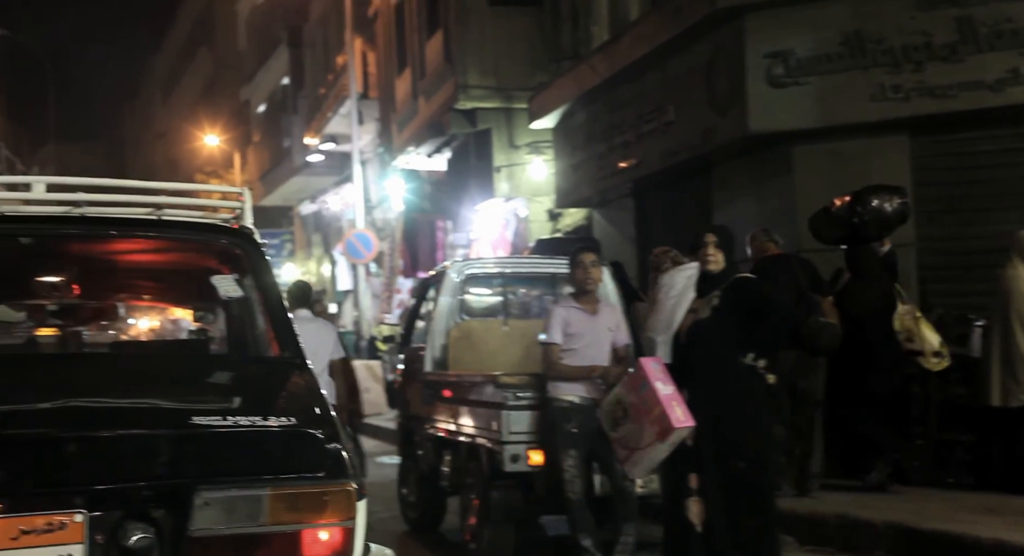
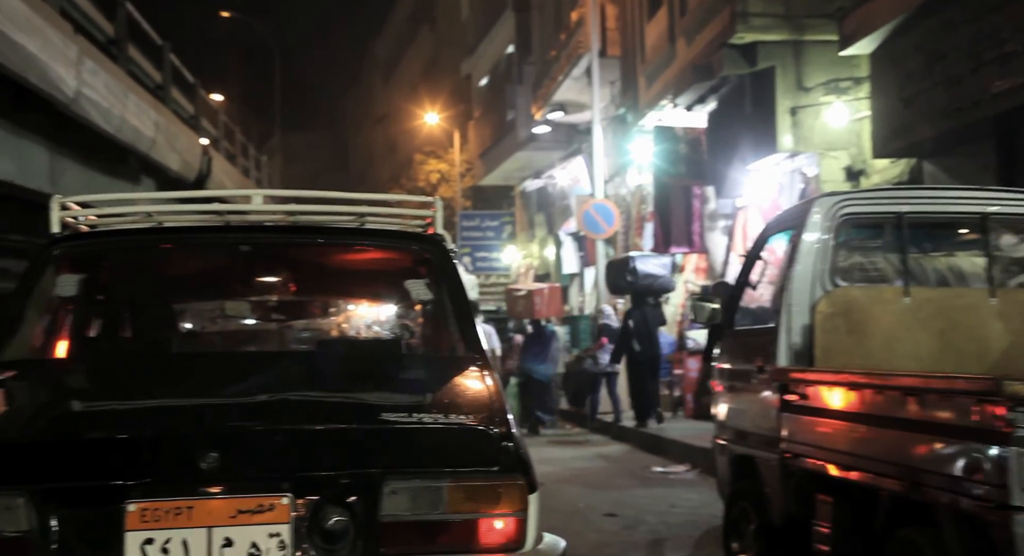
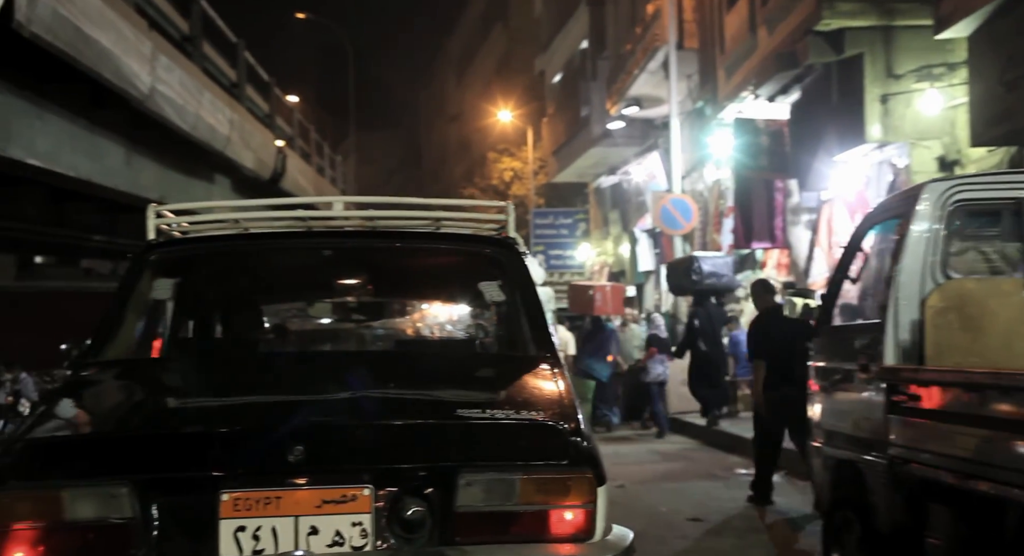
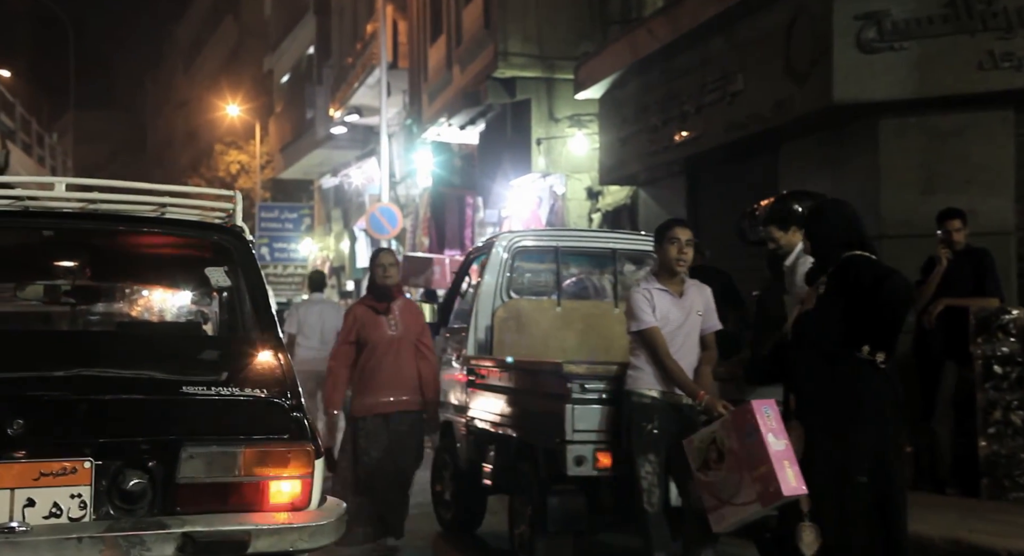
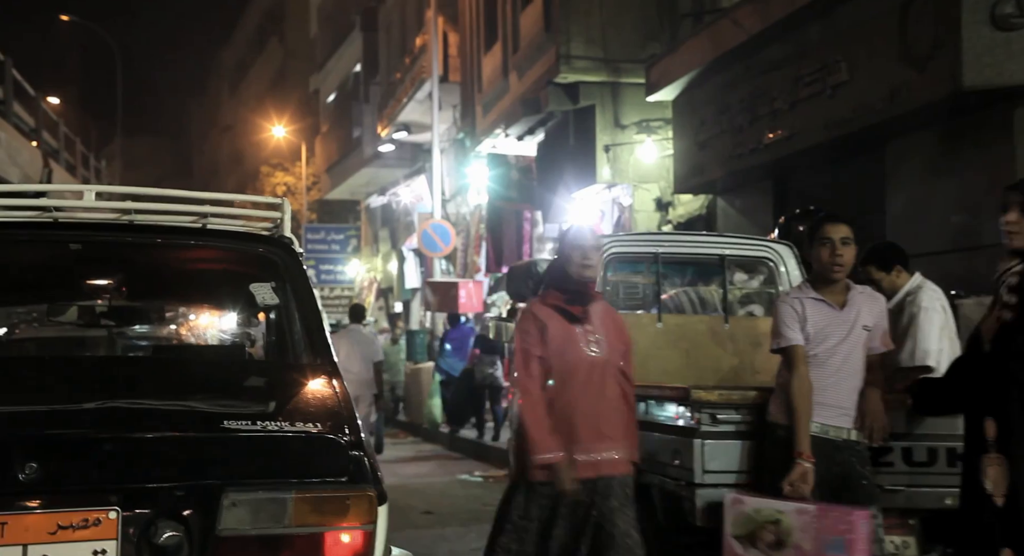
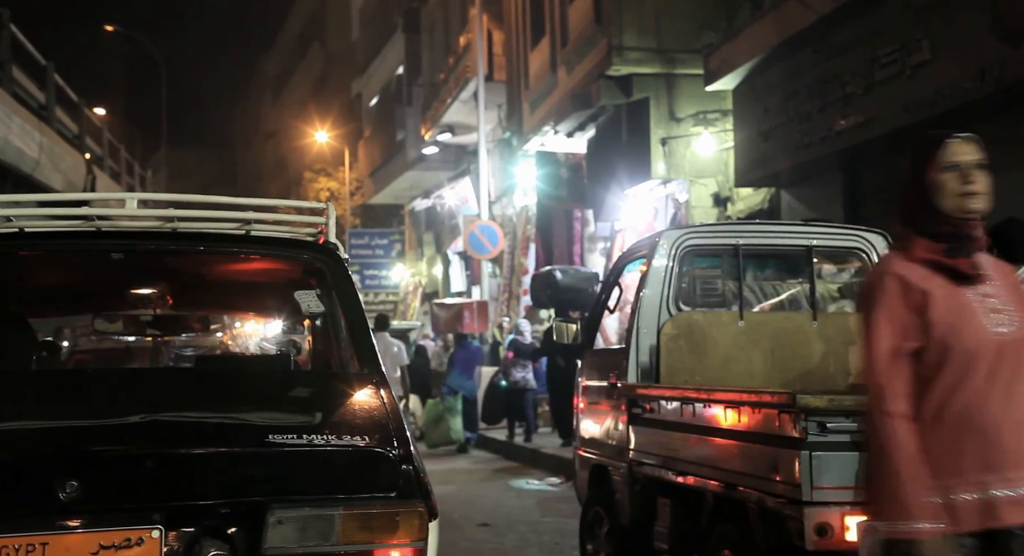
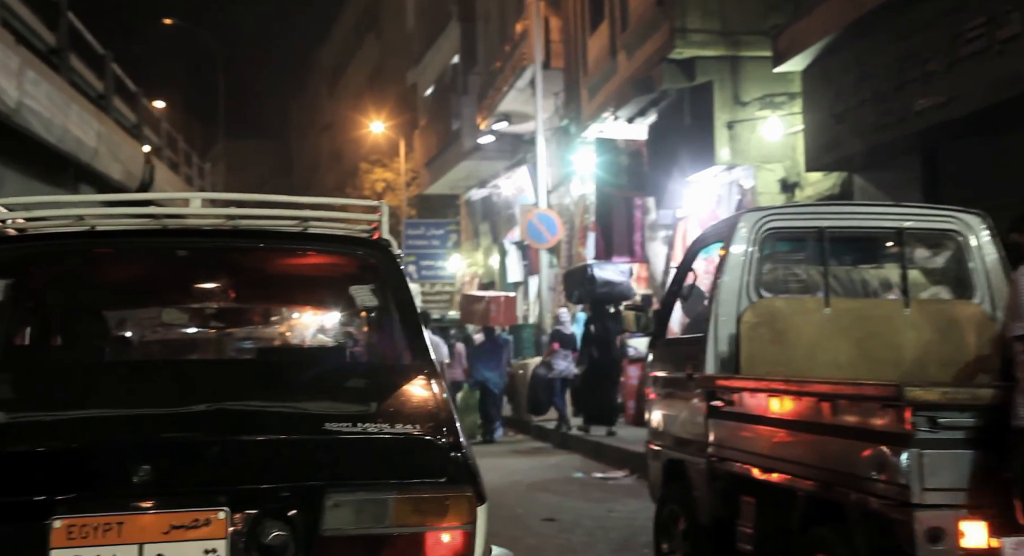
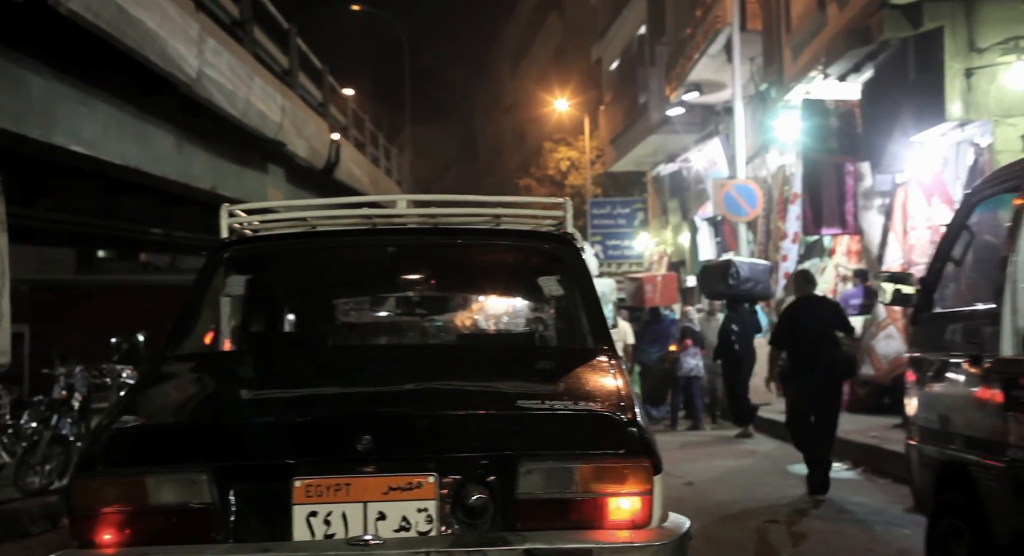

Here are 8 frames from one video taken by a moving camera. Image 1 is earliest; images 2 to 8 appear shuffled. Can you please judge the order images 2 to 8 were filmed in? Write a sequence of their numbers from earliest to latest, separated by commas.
4, 5, 6, 7, 2, 3, 8
